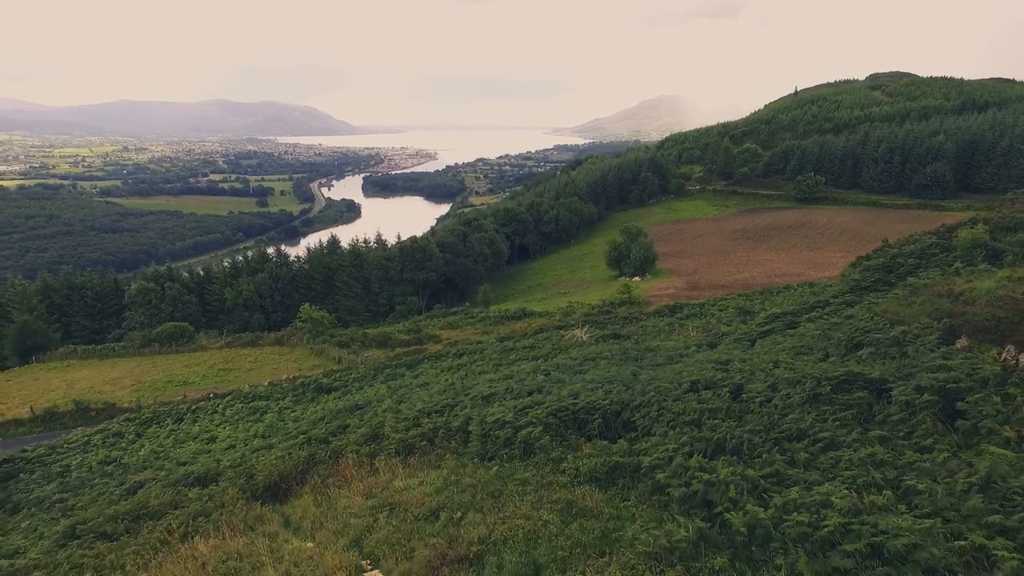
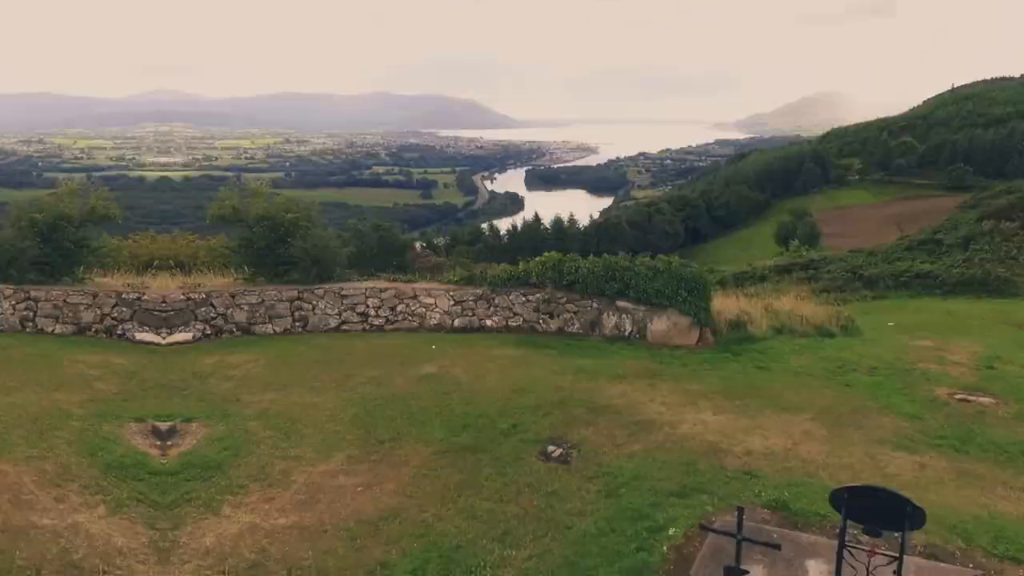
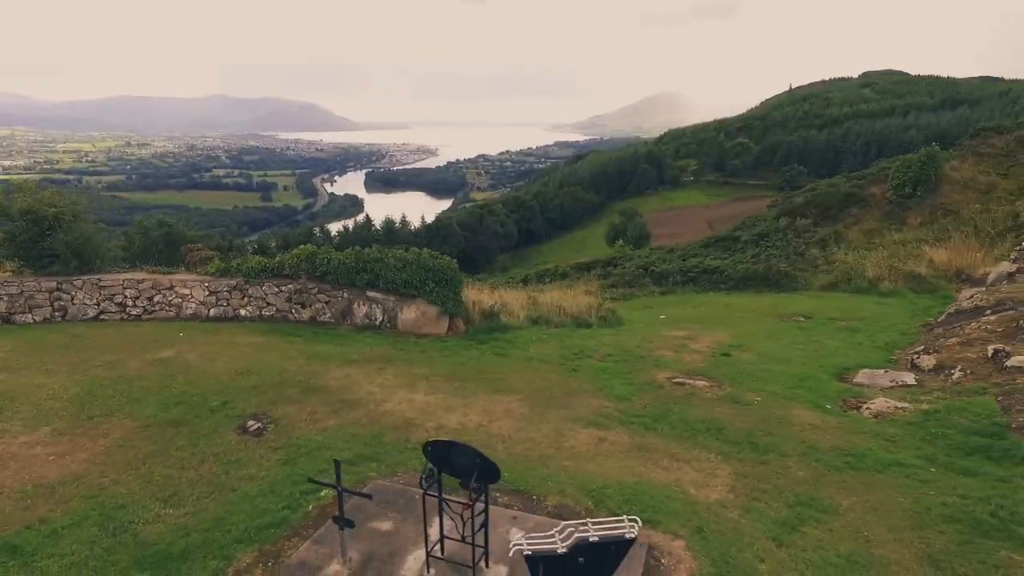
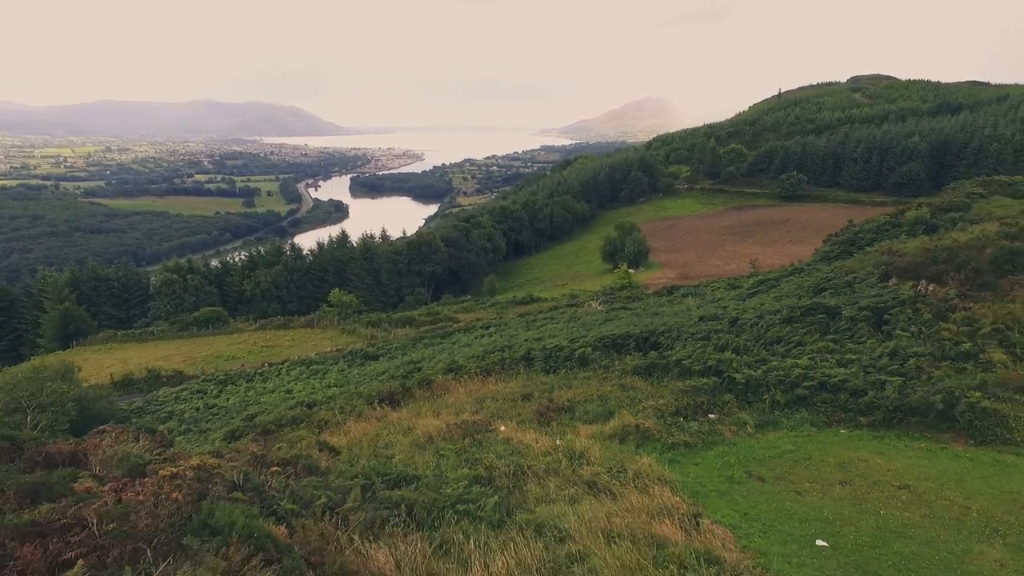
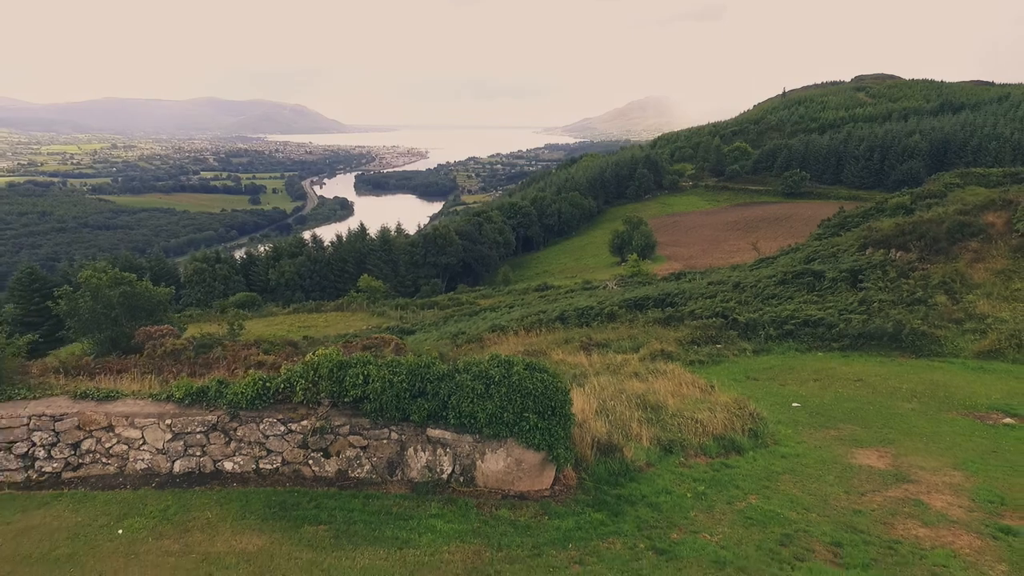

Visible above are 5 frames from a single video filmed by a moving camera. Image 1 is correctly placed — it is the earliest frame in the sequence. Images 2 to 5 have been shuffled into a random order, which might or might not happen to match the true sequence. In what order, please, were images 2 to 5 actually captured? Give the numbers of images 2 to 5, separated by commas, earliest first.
4, 5, 2, 3
